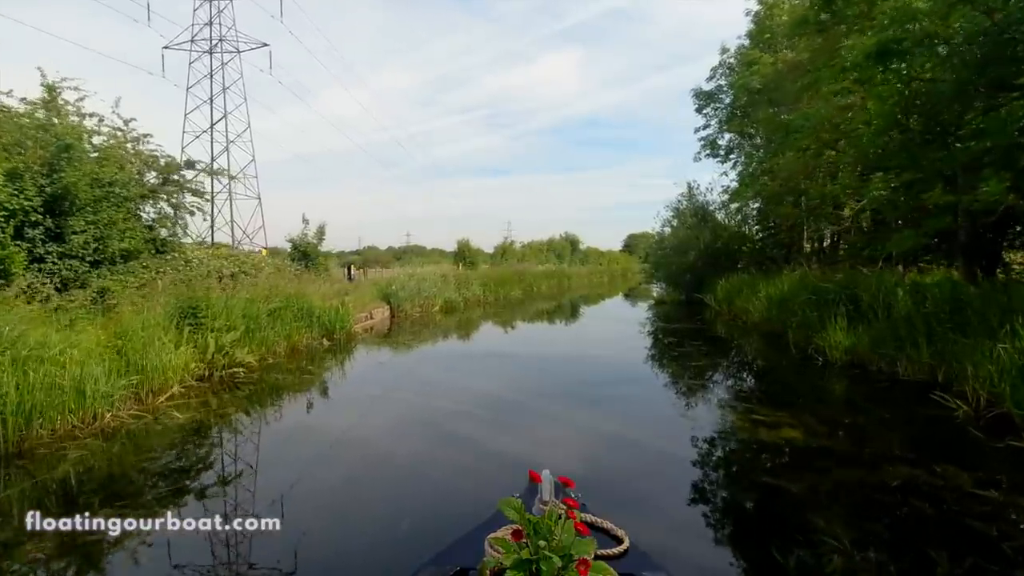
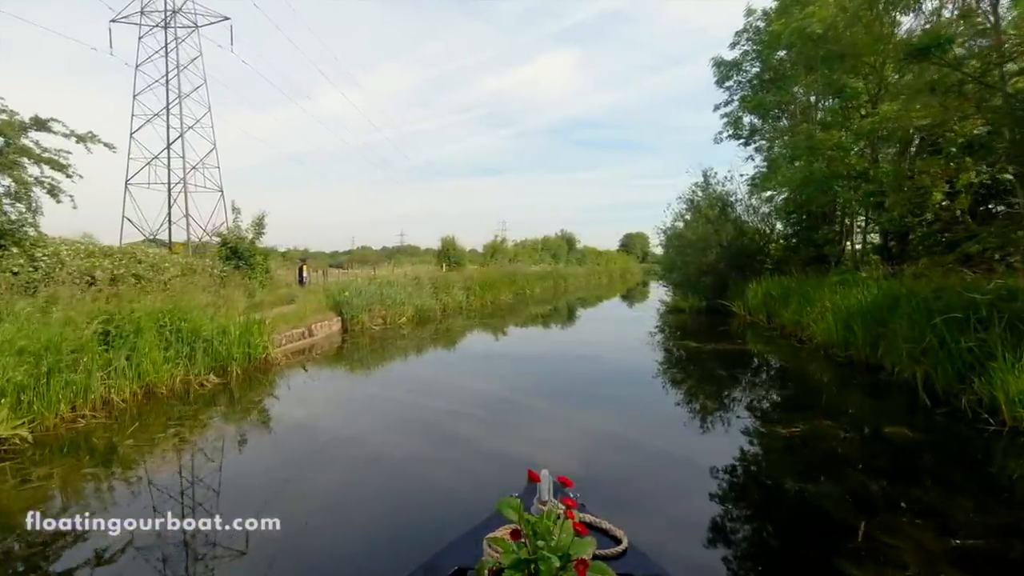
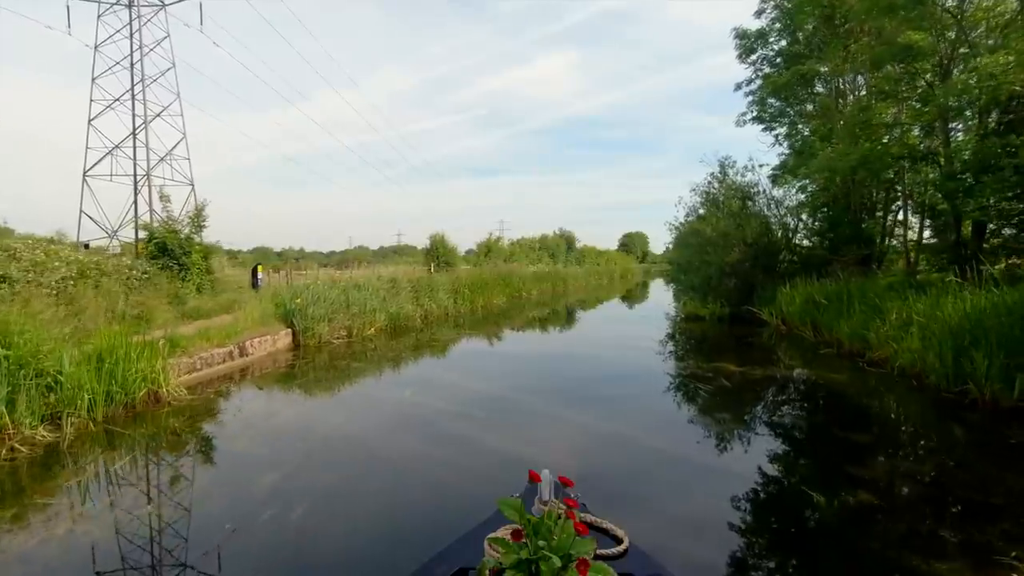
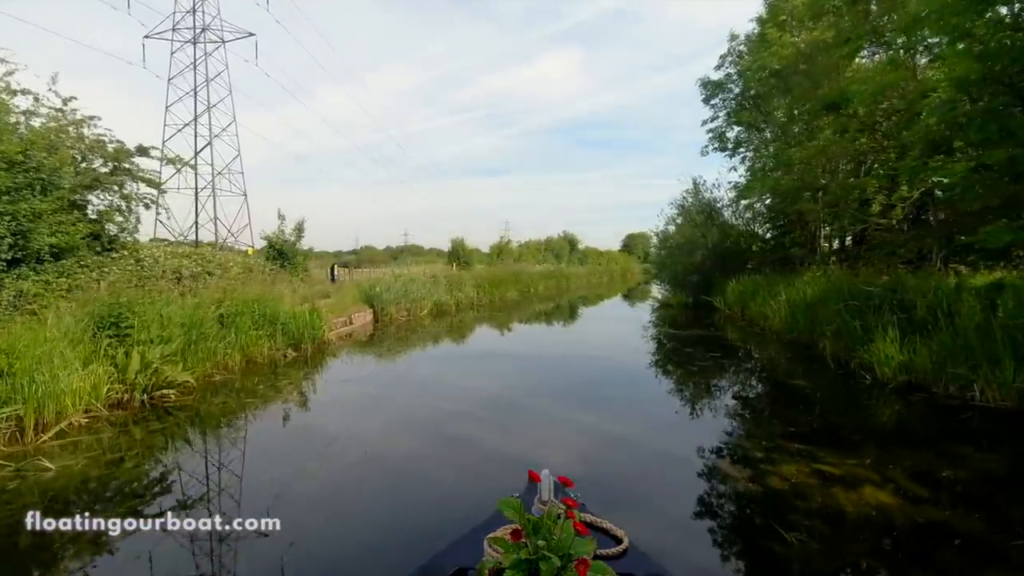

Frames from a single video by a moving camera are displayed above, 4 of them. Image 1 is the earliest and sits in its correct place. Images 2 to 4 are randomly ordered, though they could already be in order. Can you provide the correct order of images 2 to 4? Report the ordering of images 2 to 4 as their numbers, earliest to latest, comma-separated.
4, 2, 3
